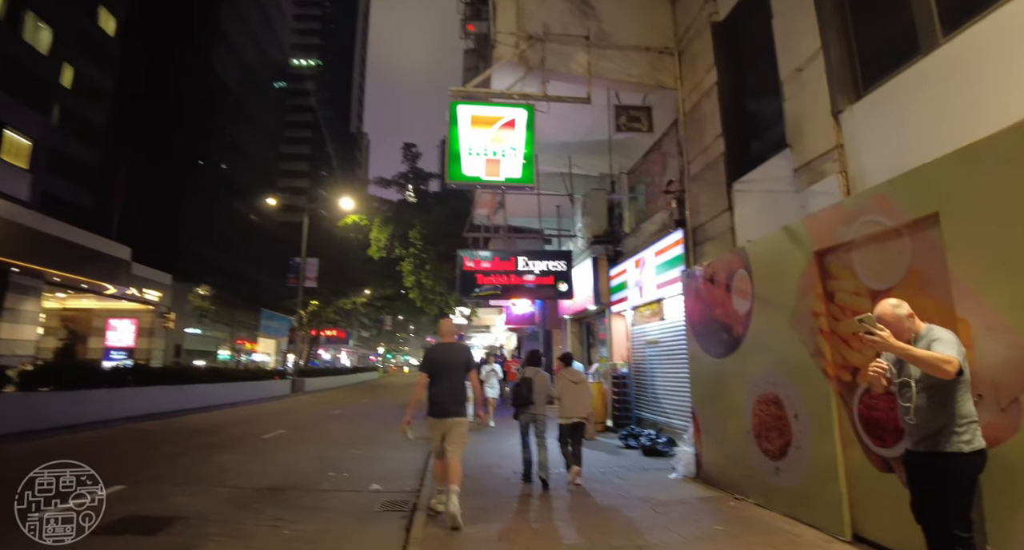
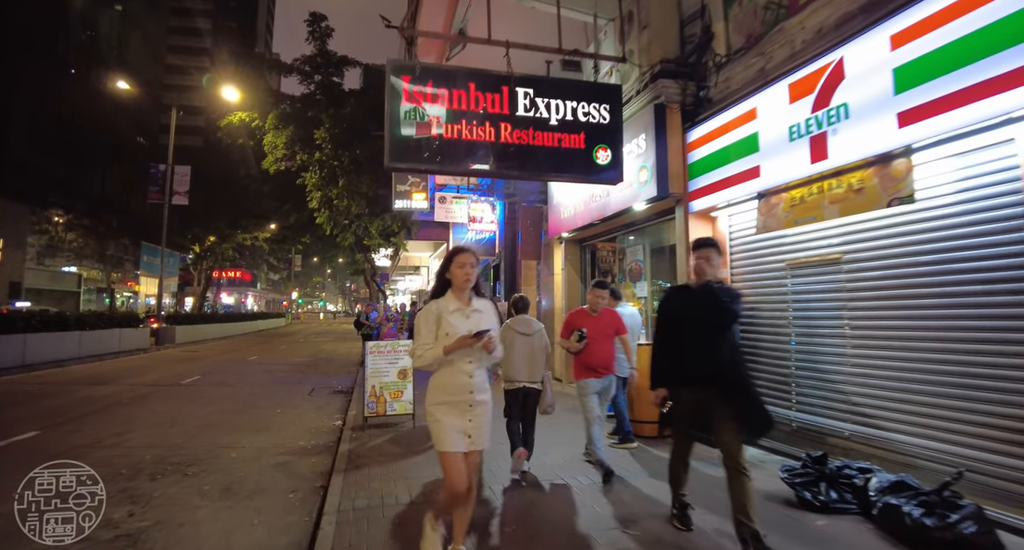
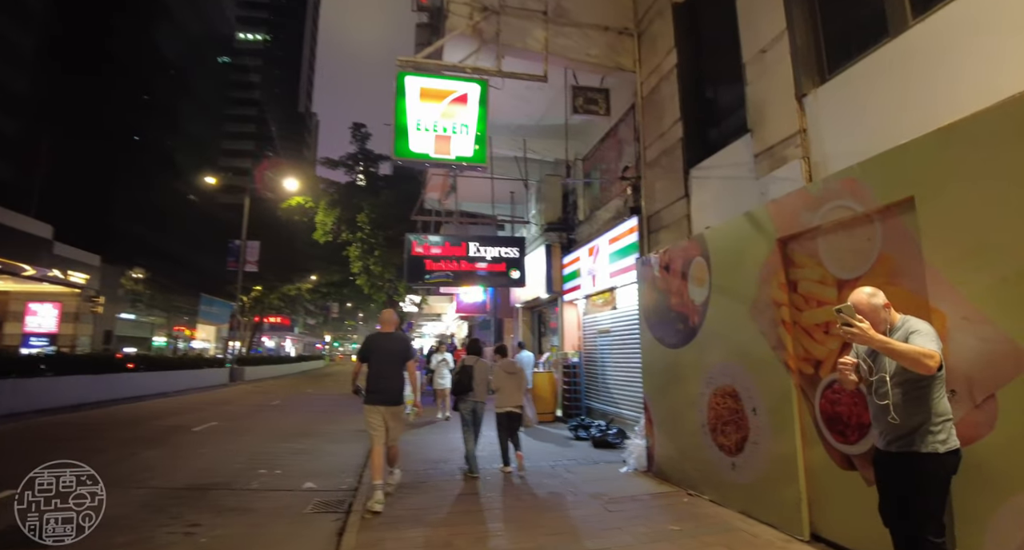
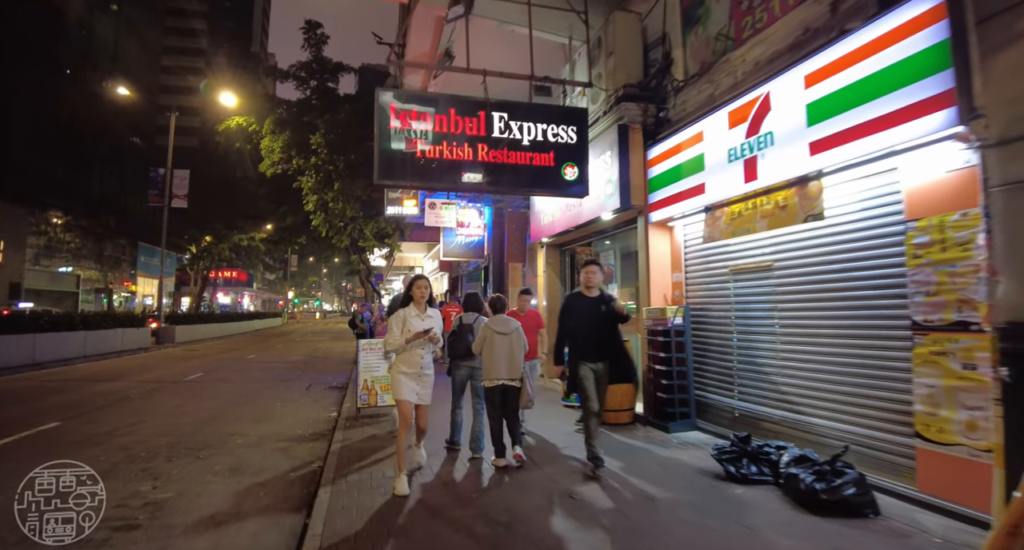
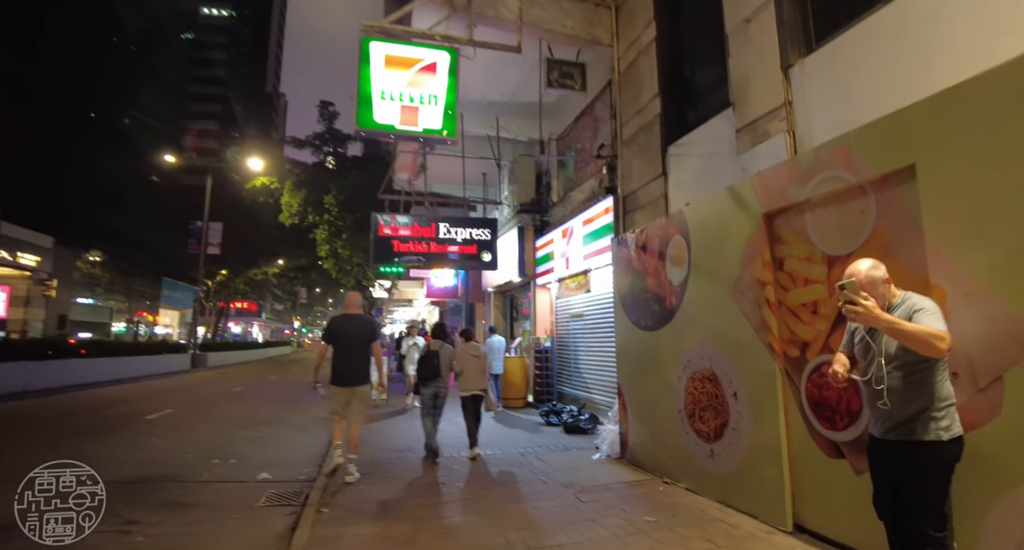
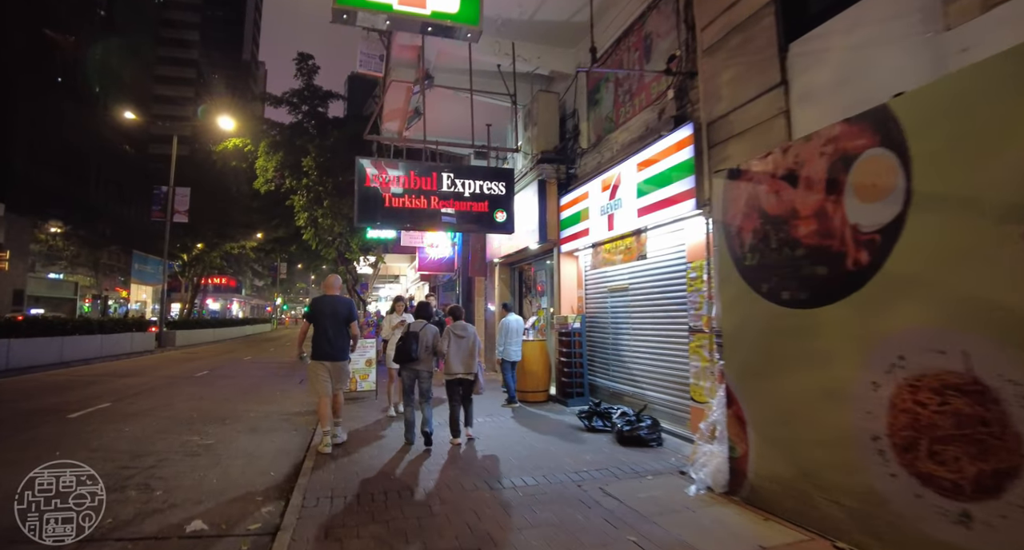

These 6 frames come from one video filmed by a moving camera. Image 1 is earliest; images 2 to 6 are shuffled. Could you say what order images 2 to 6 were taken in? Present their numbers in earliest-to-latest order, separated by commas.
3, 5, 6, 4, 2
